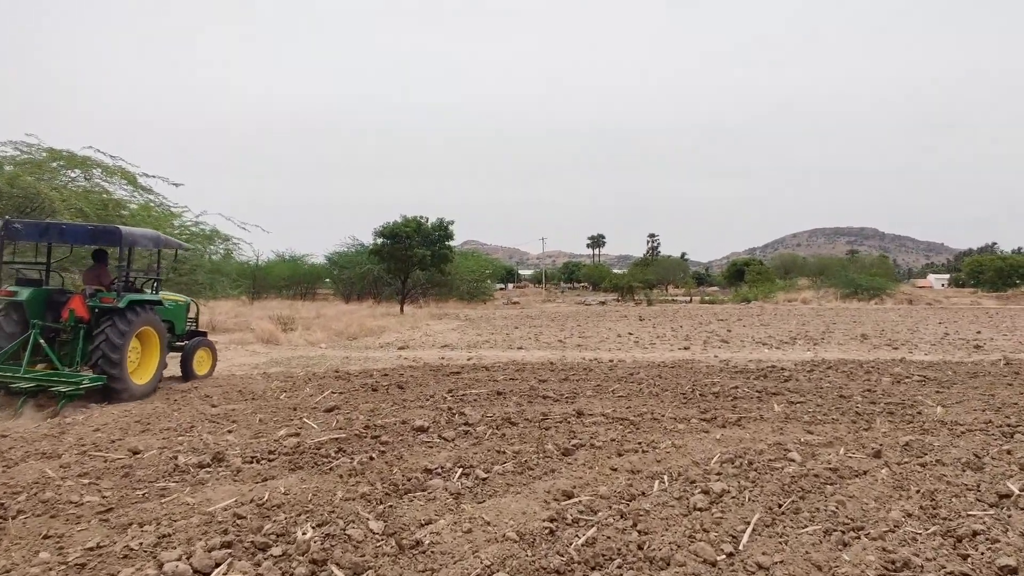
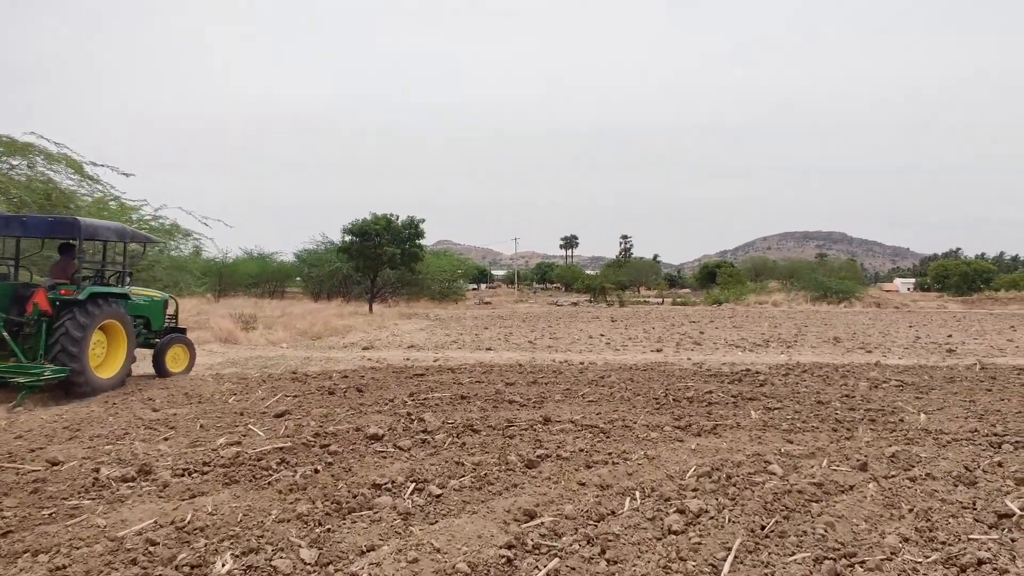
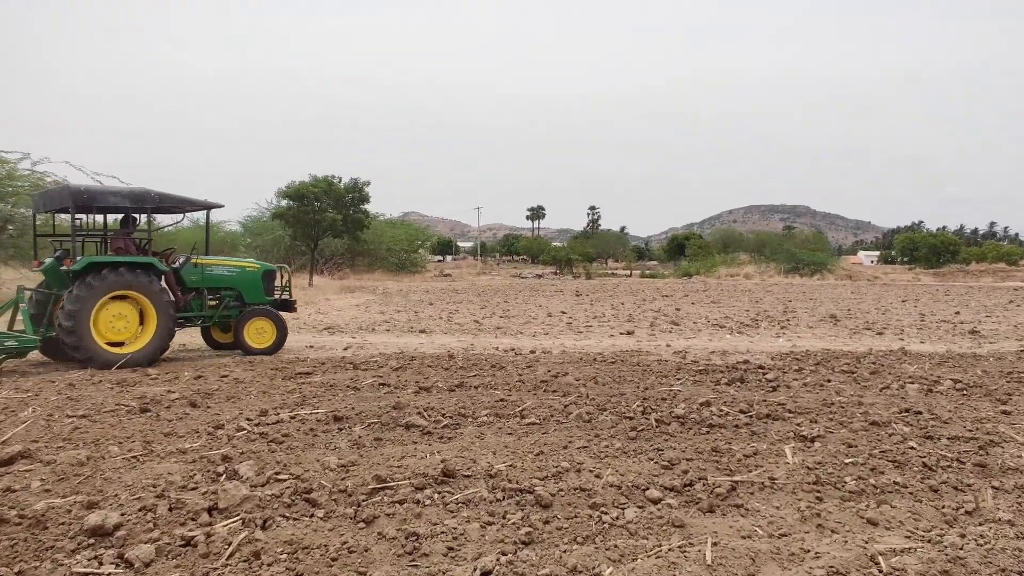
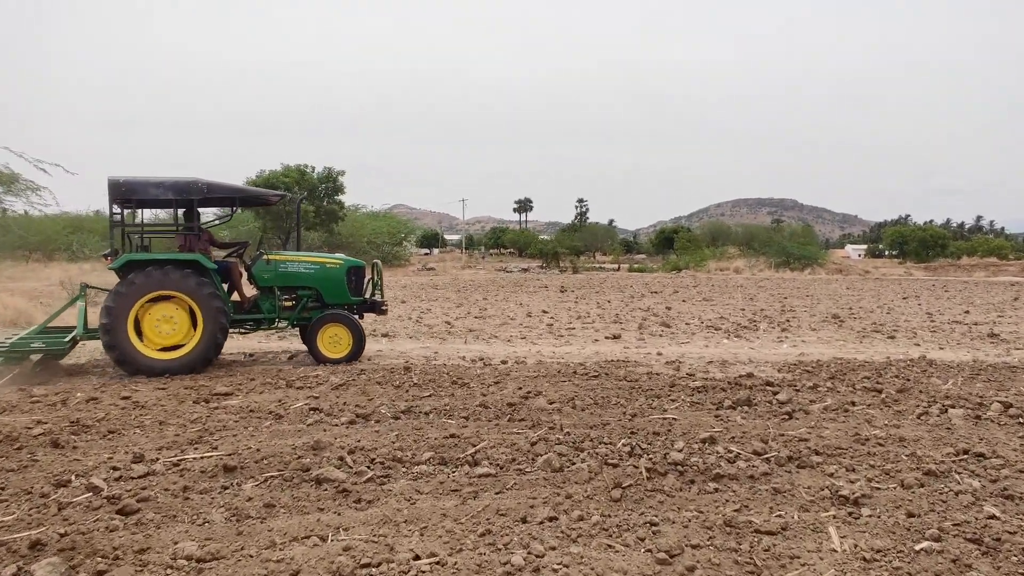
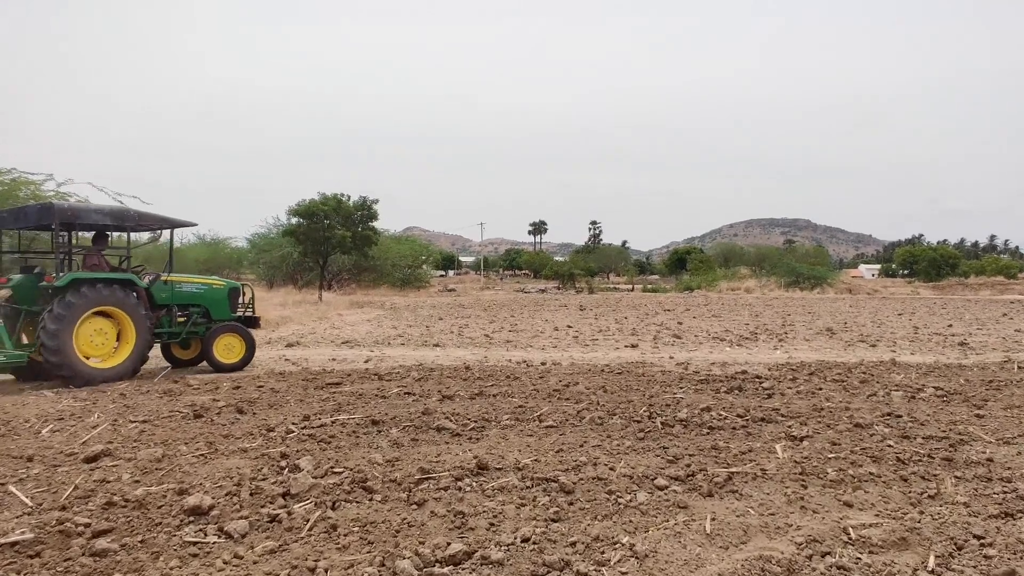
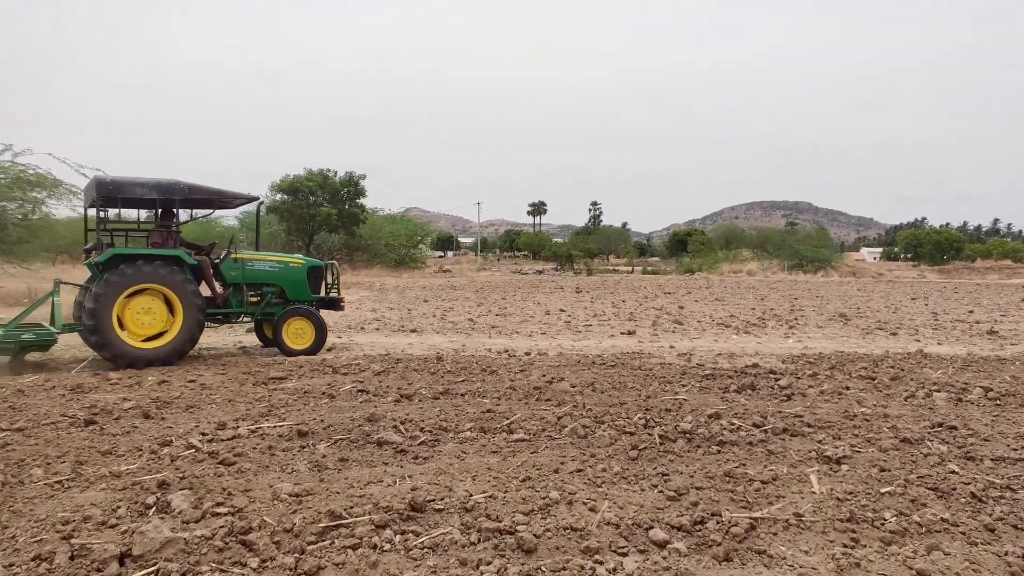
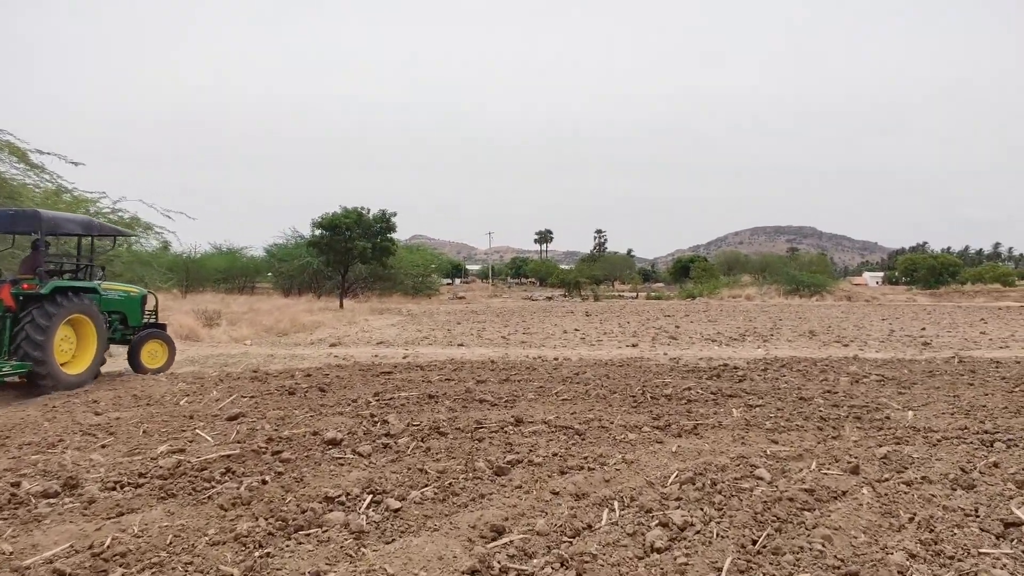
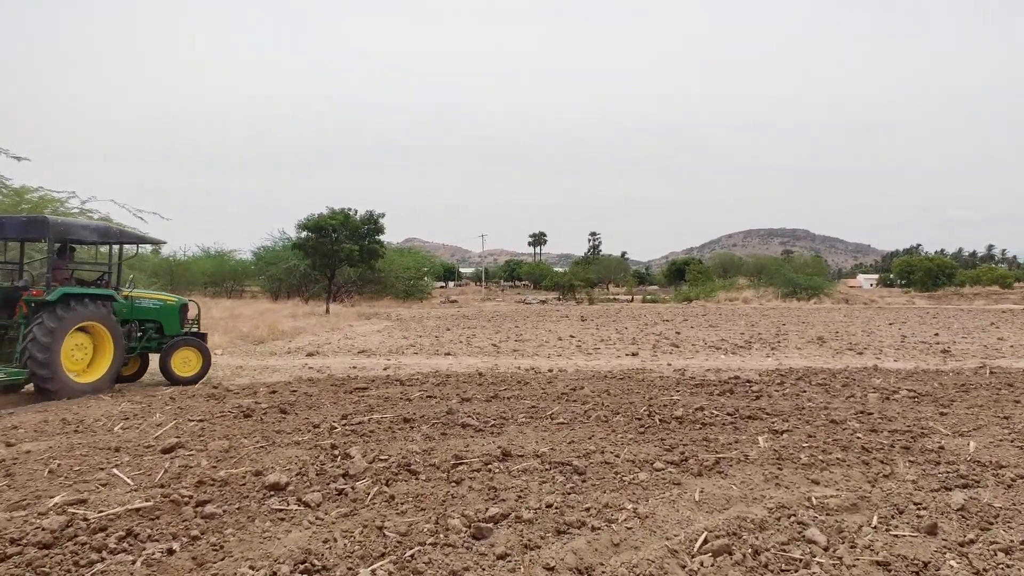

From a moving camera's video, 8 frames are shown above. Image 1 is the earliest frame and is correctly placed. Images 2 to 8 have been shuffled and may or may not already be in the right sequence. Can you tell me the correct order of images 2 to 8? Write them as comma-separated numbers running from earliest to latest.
2, 7, 8, 5, 3, 6, 4
